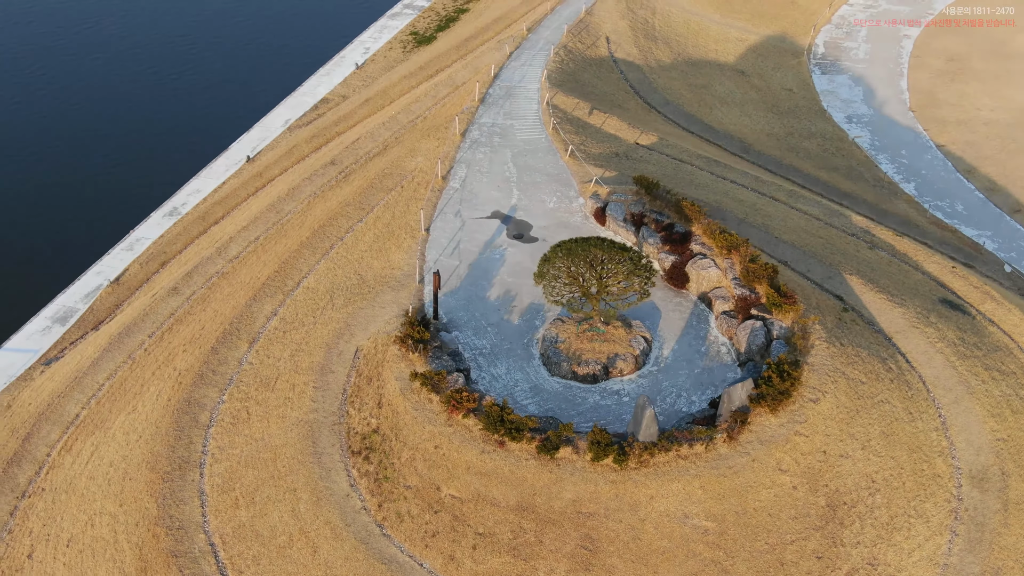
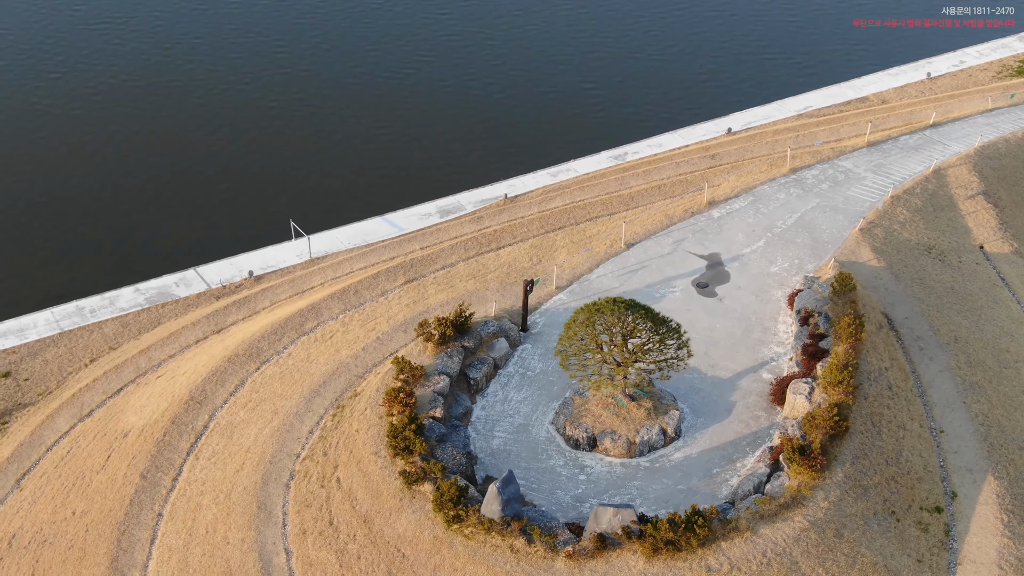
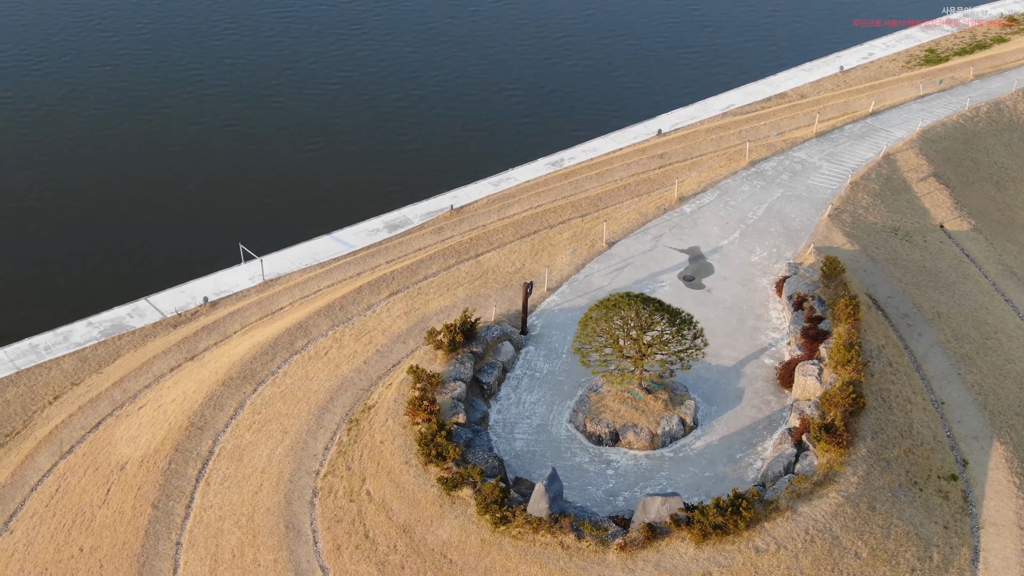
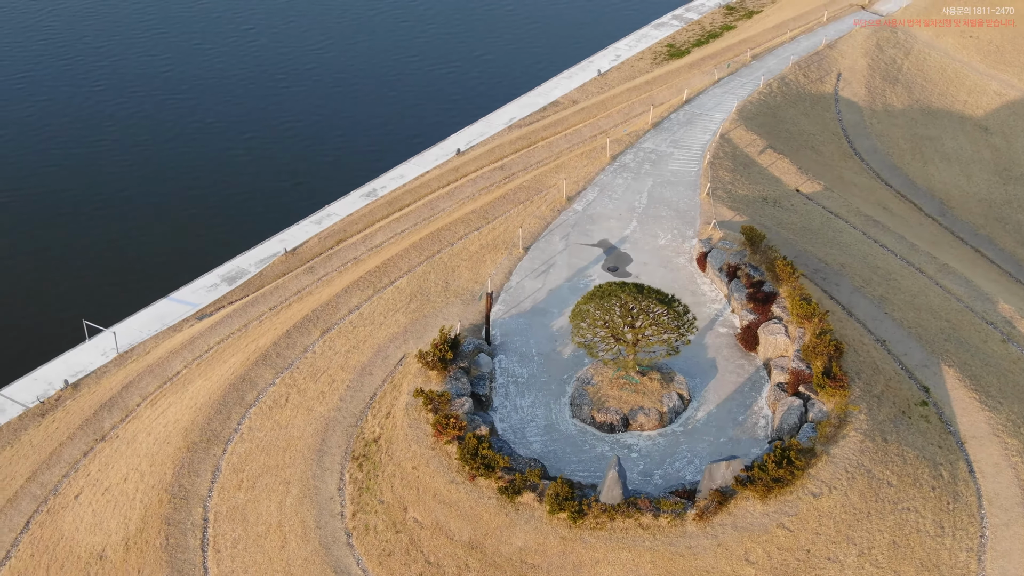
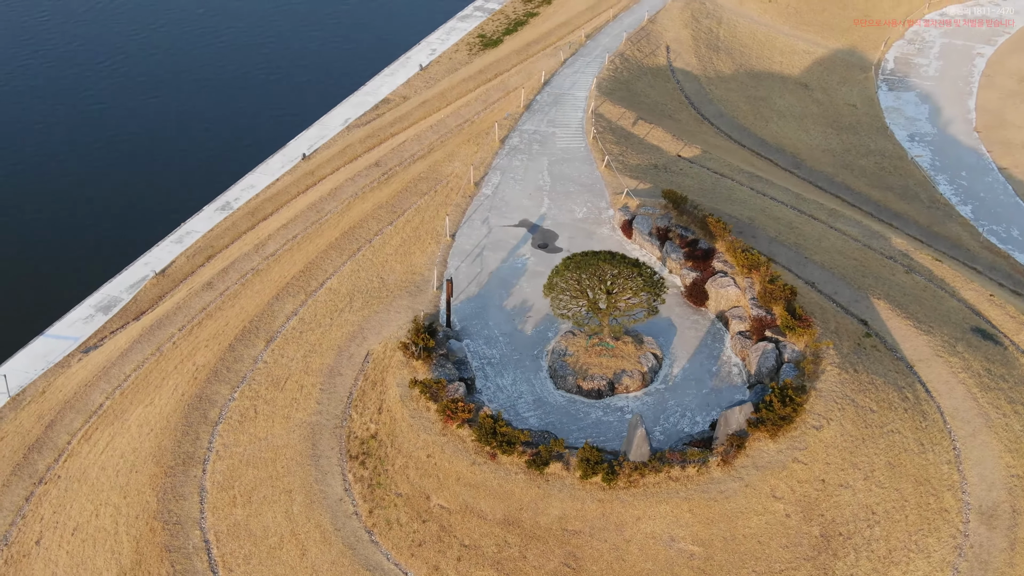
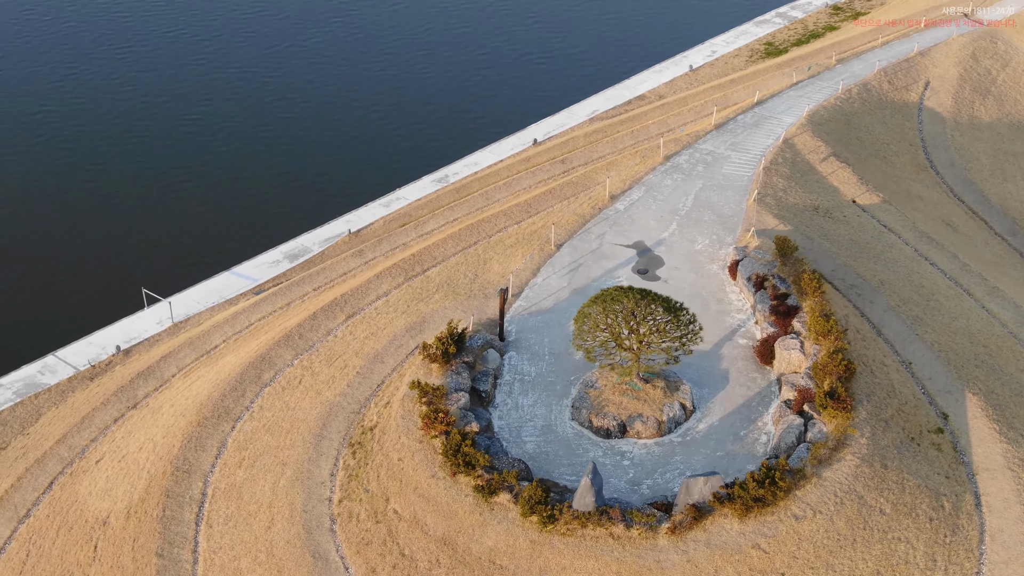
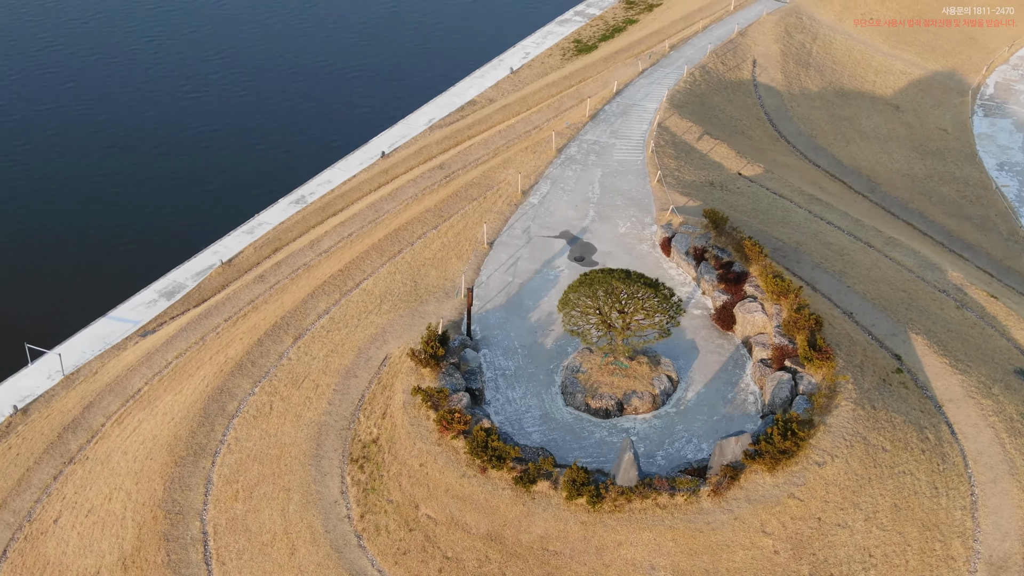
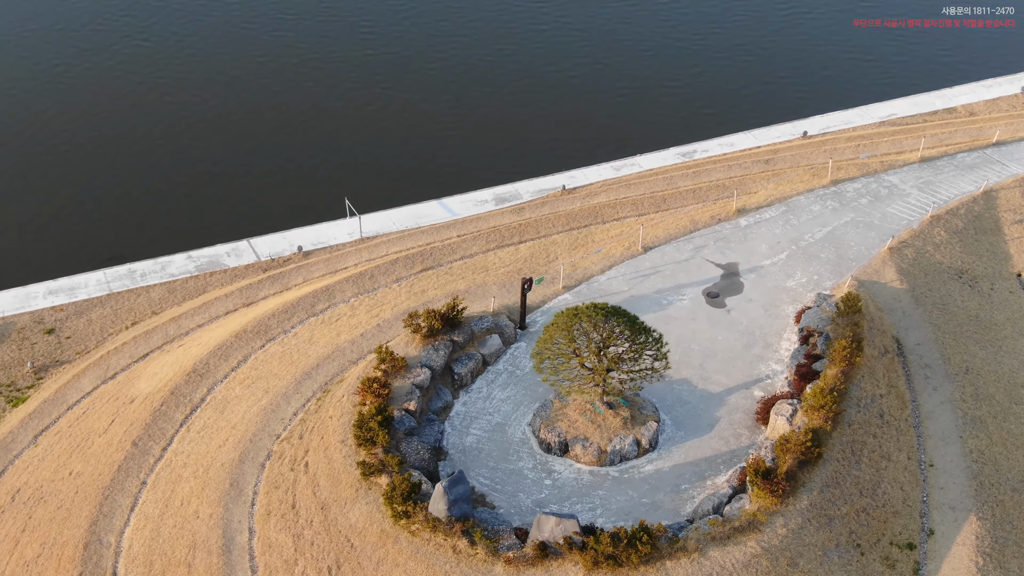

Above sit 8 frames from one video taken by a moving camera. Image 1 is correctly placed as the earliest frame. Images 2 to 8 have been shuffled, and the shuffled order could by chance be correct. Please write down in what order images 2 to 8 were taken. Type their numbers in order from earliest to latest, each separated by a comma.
5, 7, 4, 6, 3, 2, 8
